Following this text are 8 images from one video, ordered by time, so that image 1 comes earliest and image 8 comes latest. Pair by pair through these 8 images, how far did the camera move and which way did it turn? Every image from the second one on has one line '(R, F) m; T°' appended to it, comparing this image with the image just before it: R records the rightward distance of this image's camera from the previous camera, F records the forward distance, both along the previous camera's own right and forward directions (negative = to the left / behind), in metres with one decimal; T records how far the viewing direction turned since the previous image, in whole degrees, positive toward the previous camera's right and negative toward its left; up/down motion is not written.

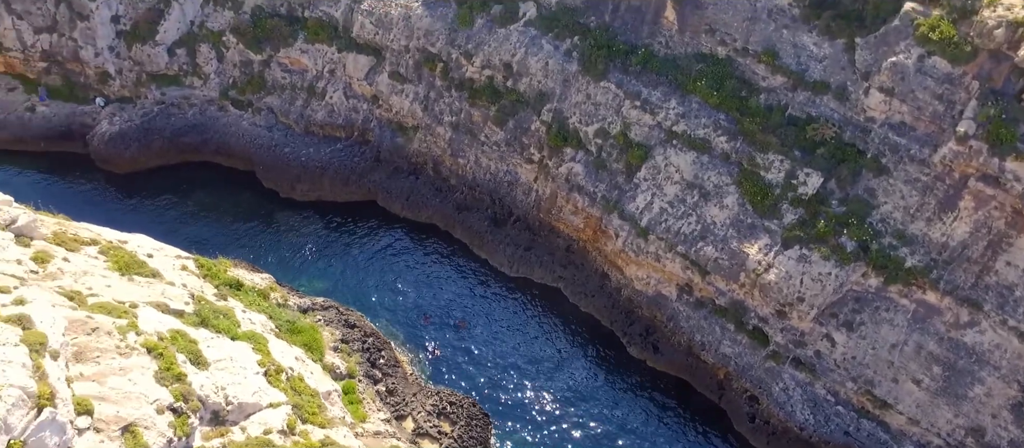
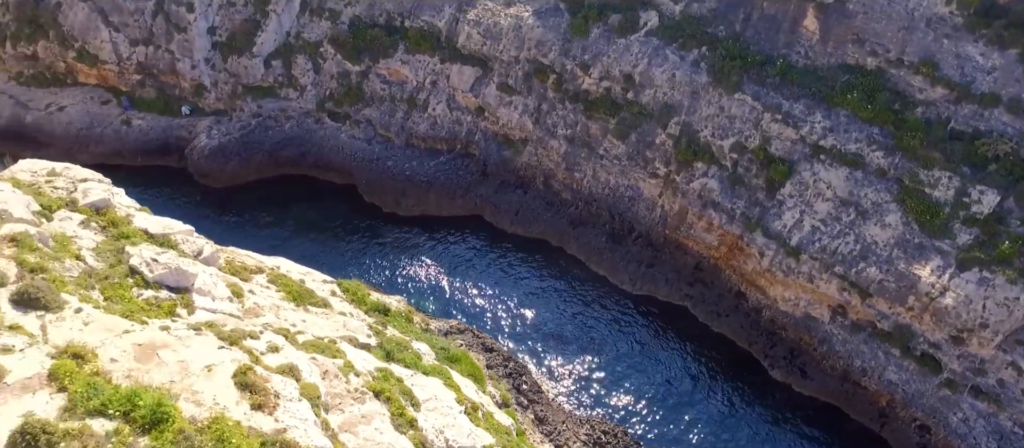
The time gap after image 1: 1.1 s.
(-5.5, +1.0) m; -1°
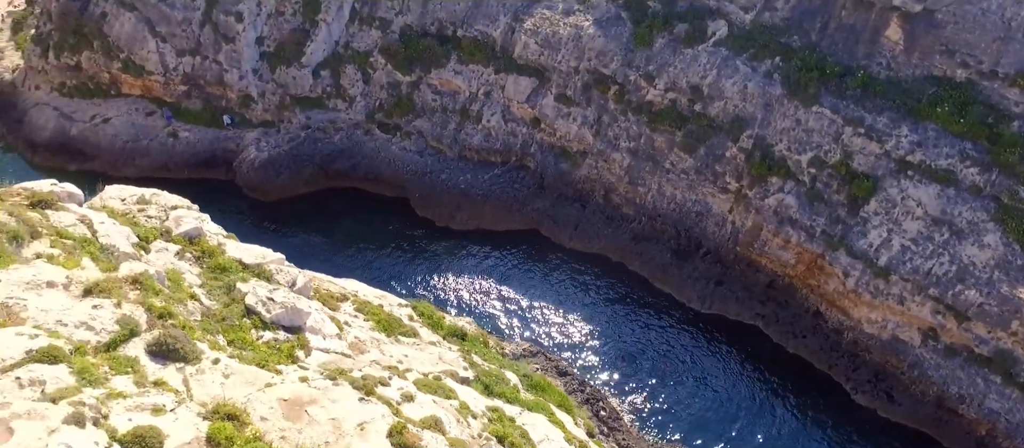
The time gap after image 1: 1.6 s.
(-2.8, +1.0) m; -1°
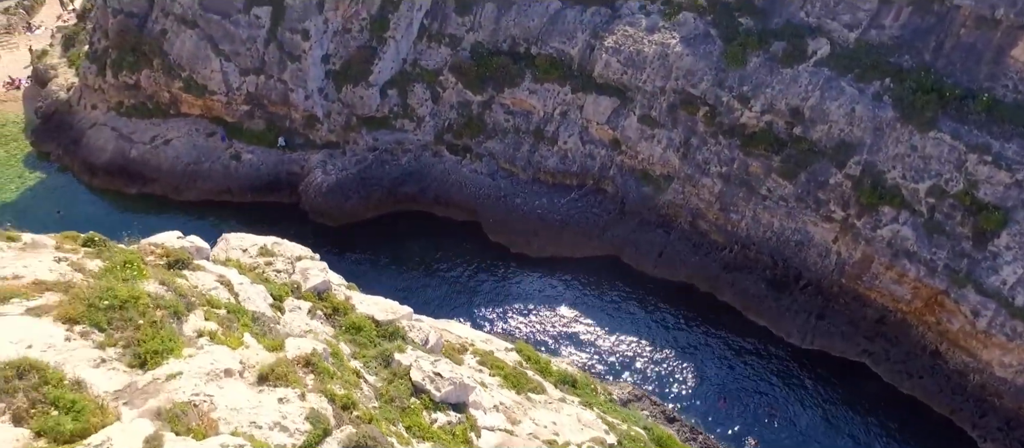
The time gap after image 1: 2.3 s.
(-3.5, +1.7) m; -1°
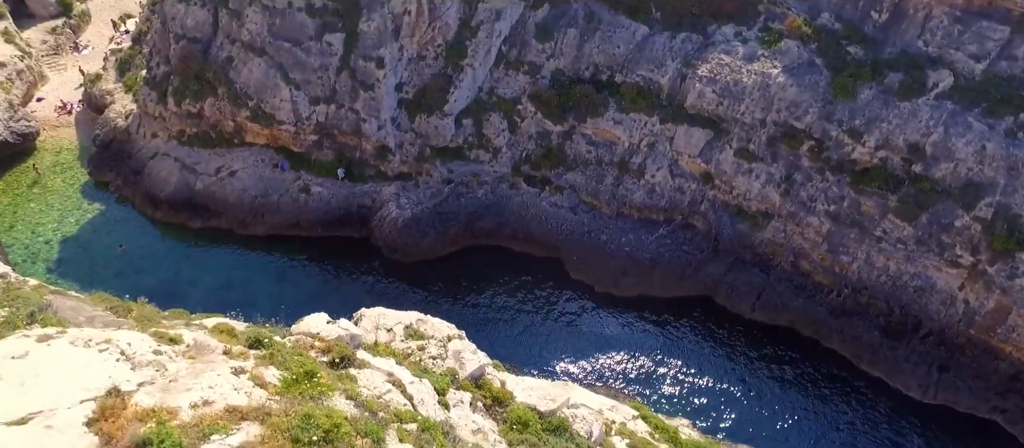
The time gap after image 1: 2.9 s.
(-3.7, +1.9) m; -1°
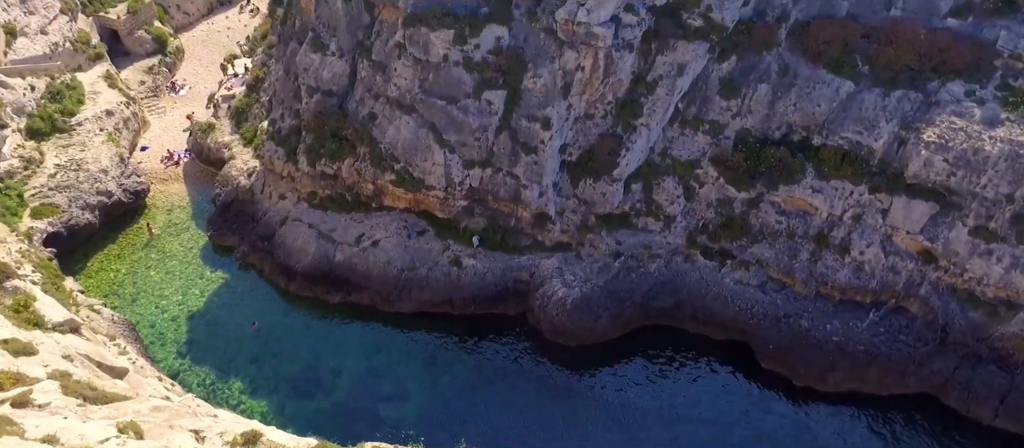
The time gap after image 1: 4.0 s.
(-7.3, +4.0) m; -2°
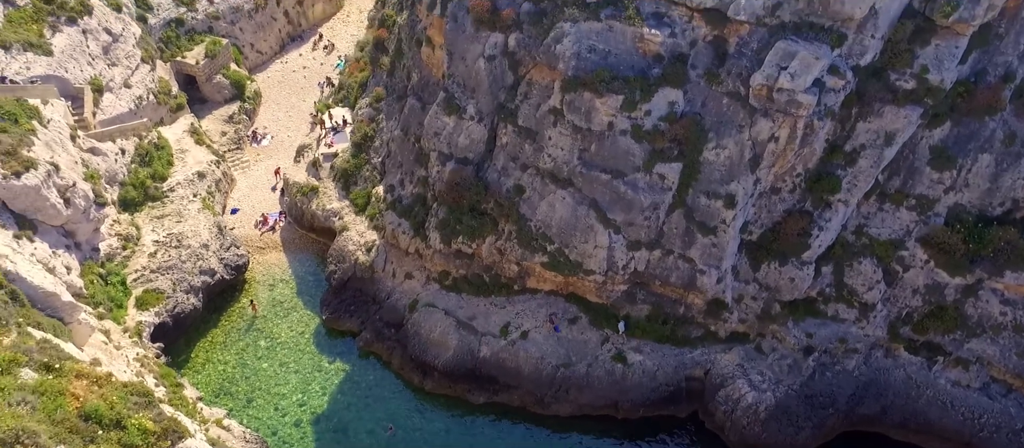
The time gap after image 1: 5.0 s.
(-6.8, +4.2) m; -1°
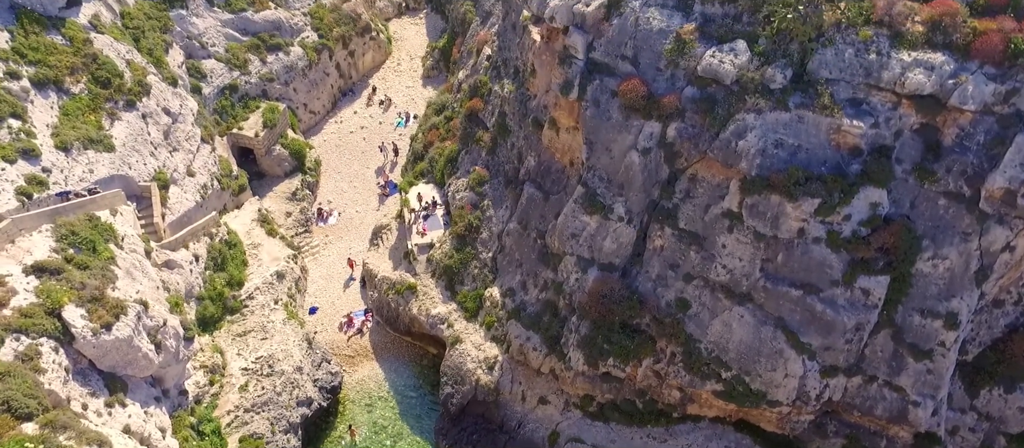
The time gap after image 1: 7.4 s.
(-6.3, +4.6) m; +1°
